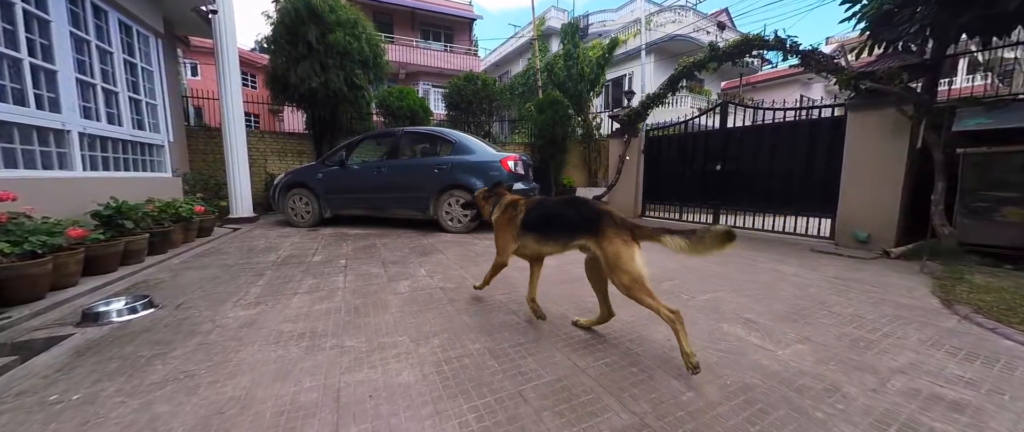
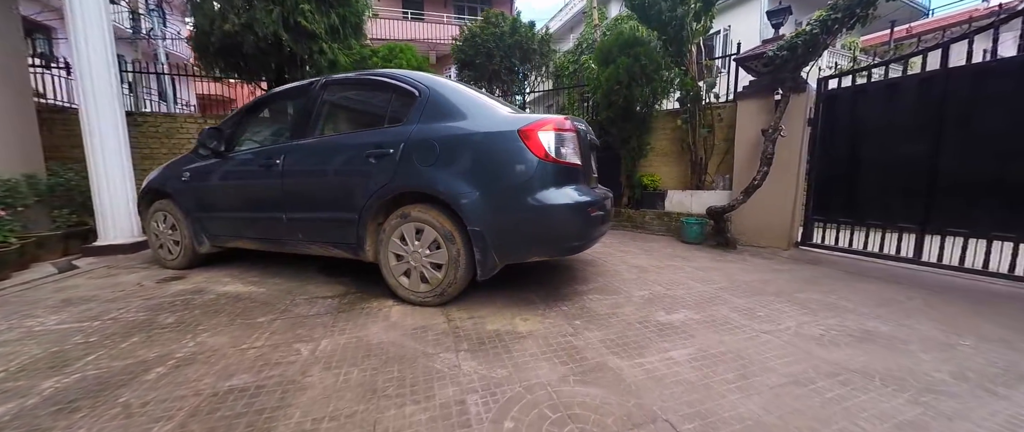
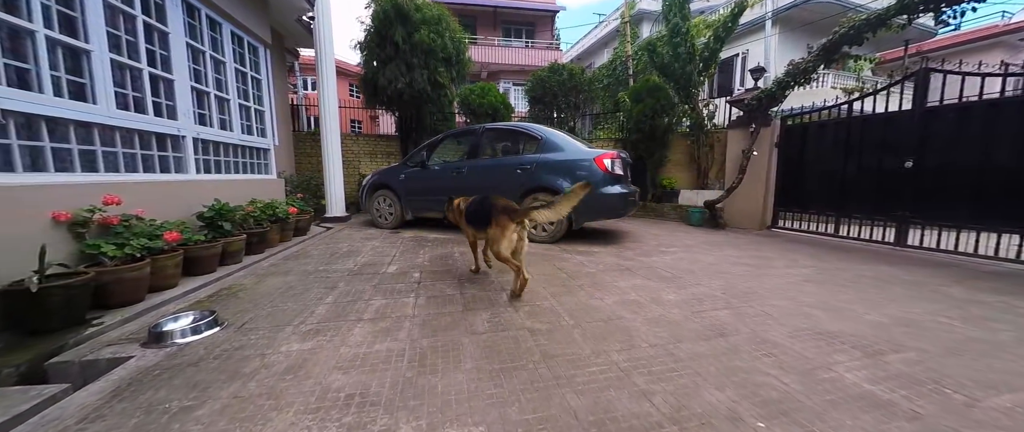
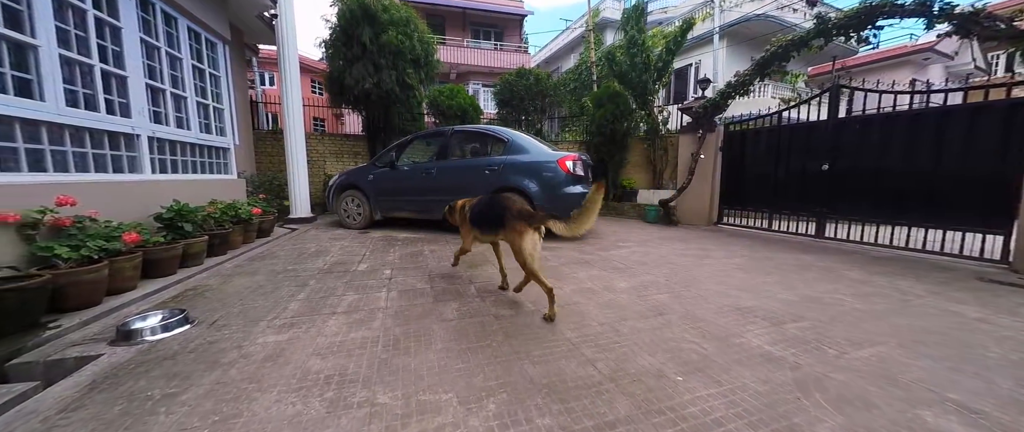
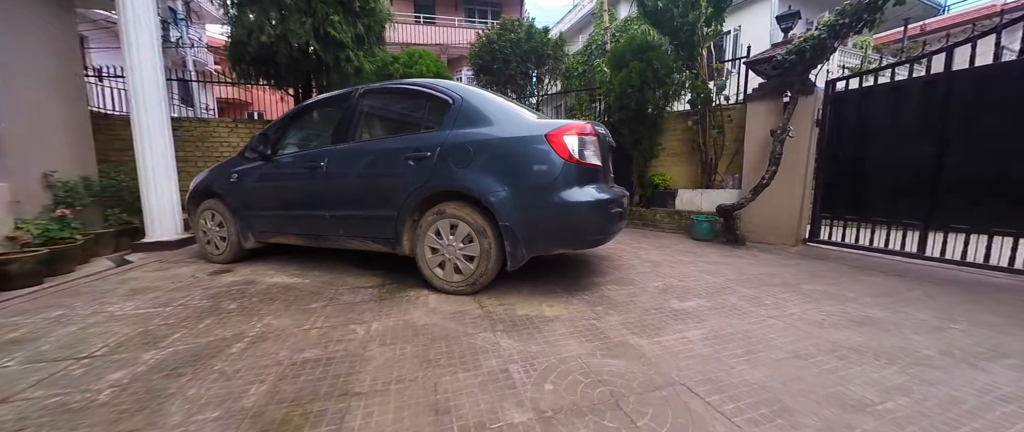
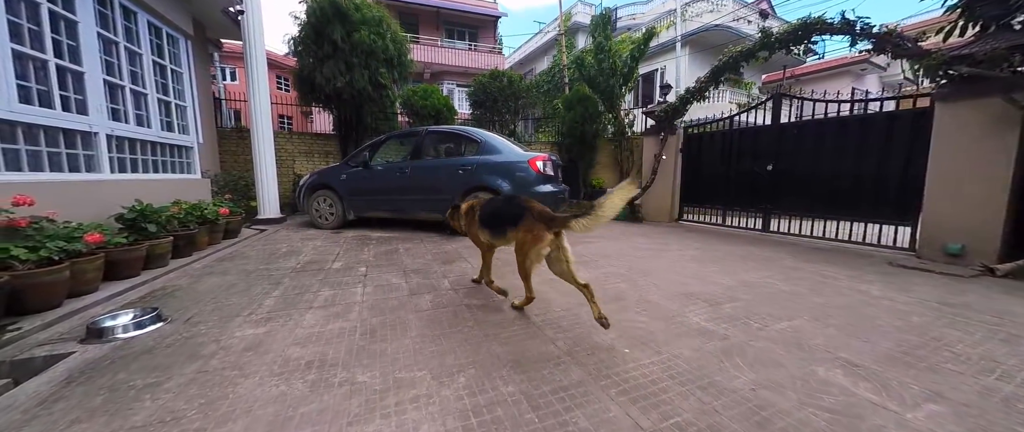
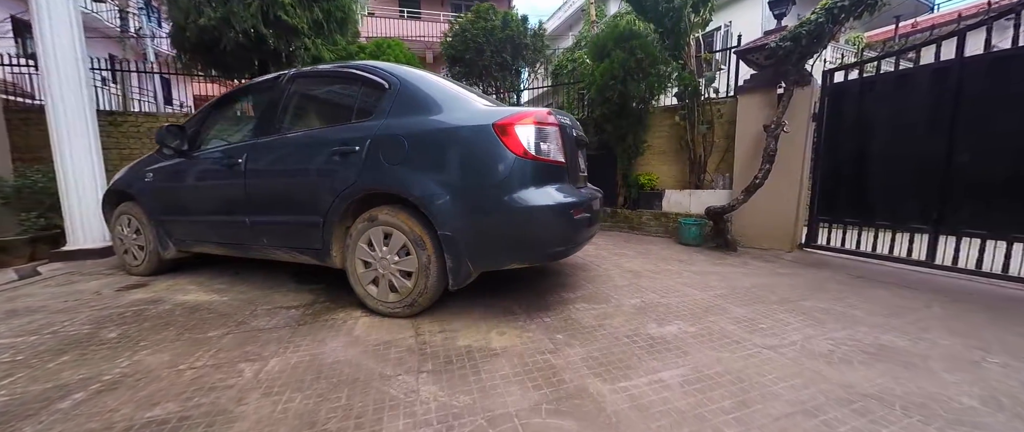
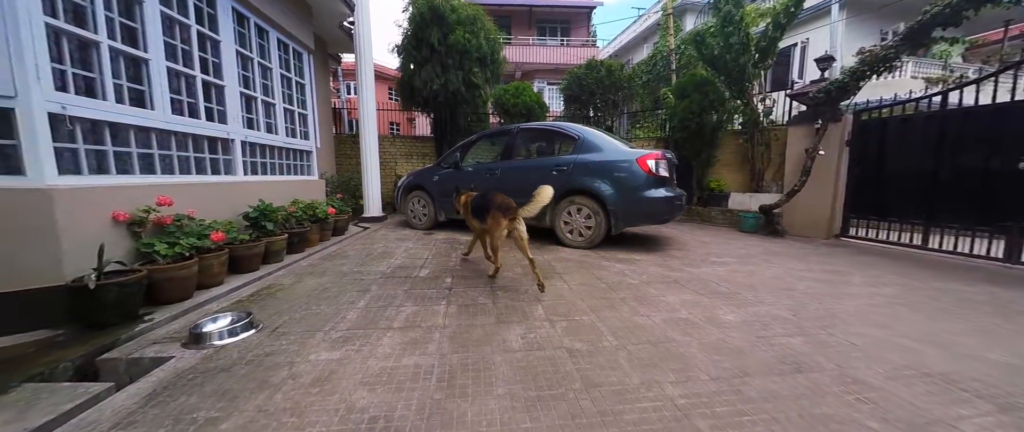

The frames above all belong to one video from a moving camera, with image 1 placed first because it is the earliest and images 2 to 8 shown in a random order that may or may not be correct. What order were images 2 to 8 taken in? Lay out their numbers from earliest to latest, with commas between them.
6, 4, 3, 8, 5, 2, 7
